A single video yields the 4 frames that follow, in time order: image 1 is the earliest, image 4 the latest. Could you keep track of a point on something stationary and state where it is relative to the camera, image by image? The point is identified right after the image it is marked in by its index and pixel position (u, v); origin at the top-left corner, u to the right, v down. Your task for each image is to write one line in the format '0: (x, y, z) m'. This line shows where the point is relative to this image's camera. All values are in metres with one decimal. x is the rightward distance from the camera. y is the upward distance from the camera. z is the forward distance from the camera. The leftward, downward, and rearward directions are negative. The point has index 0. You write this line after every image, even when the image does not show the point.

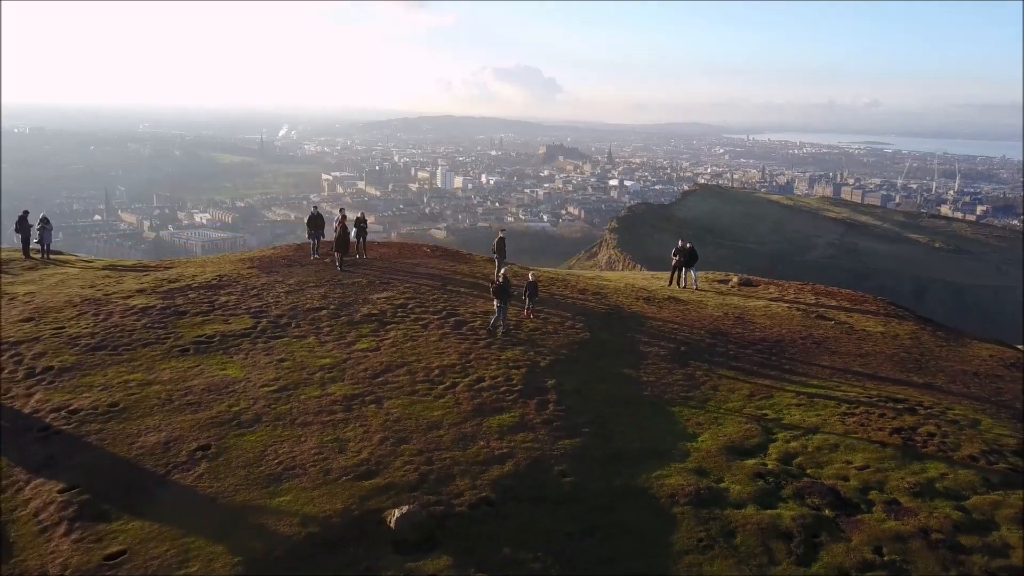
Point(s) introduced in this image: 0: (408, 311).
0: (-1.3, +0.1, +6.4) m
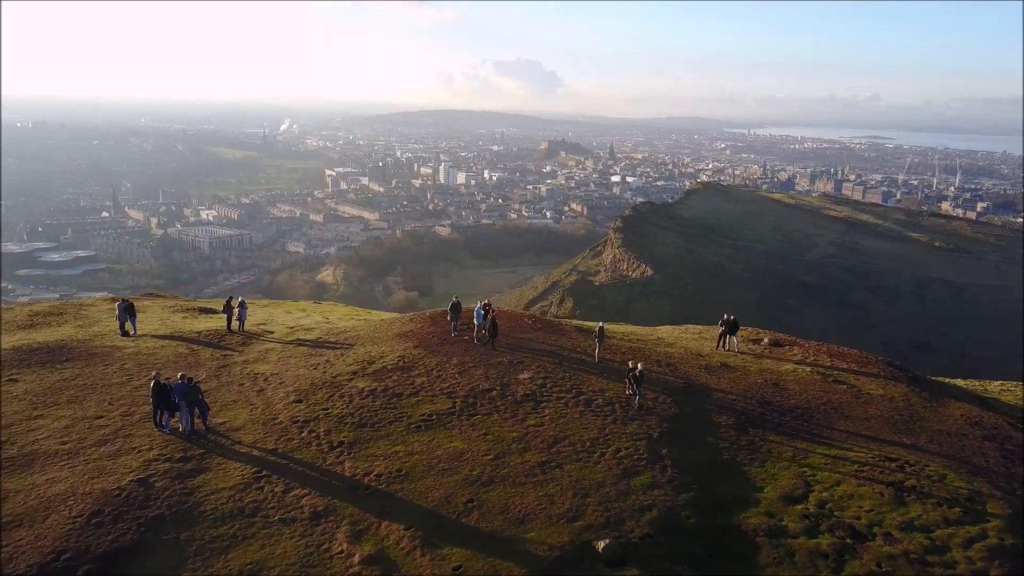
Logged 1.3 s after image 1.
0: (0.0, -0.9, +8.7) m
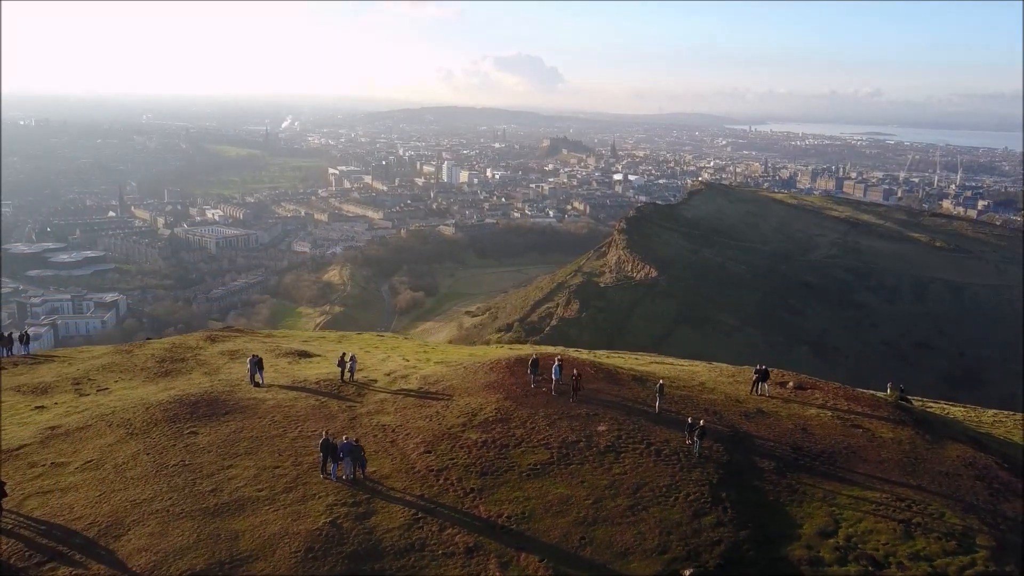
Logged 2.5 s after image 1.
0: (+1.2, -1.9, +10.6) m
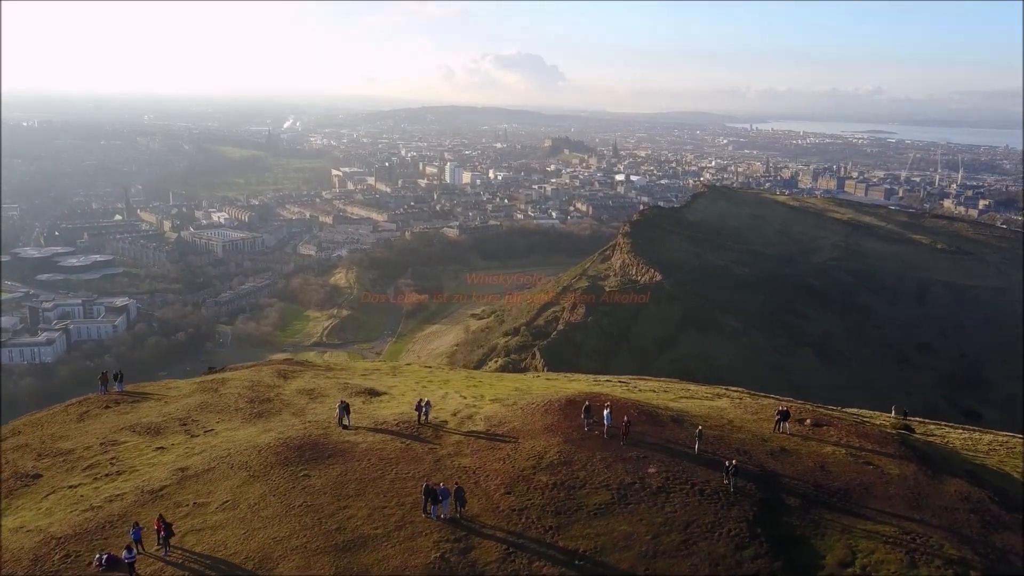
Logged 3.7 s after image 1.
0: (+2.3, -3.0, +12.3) m
